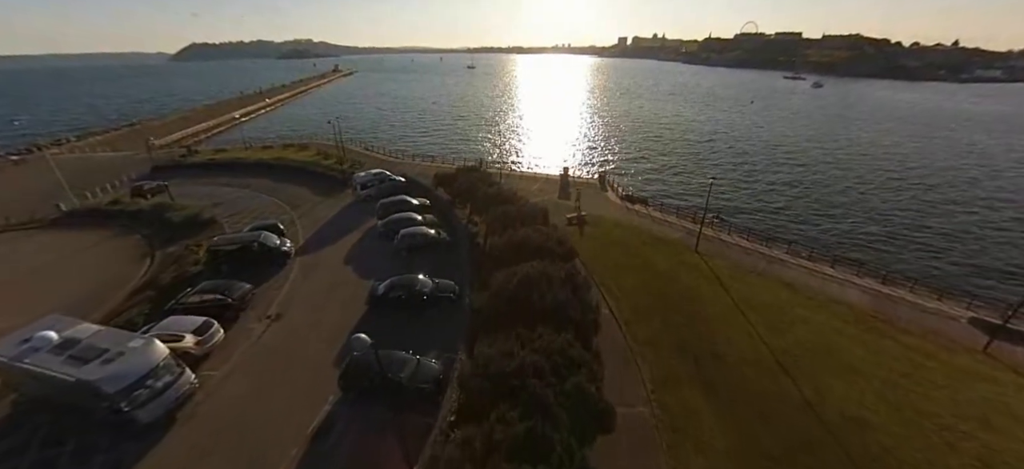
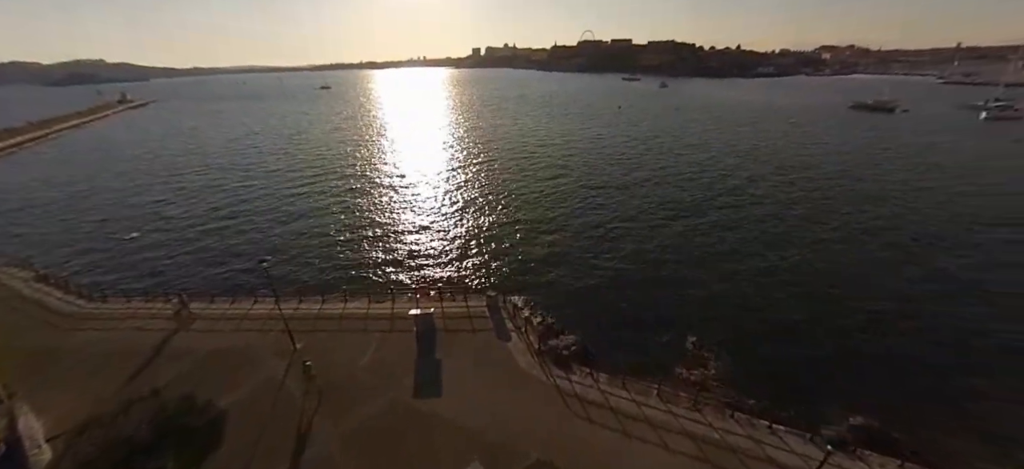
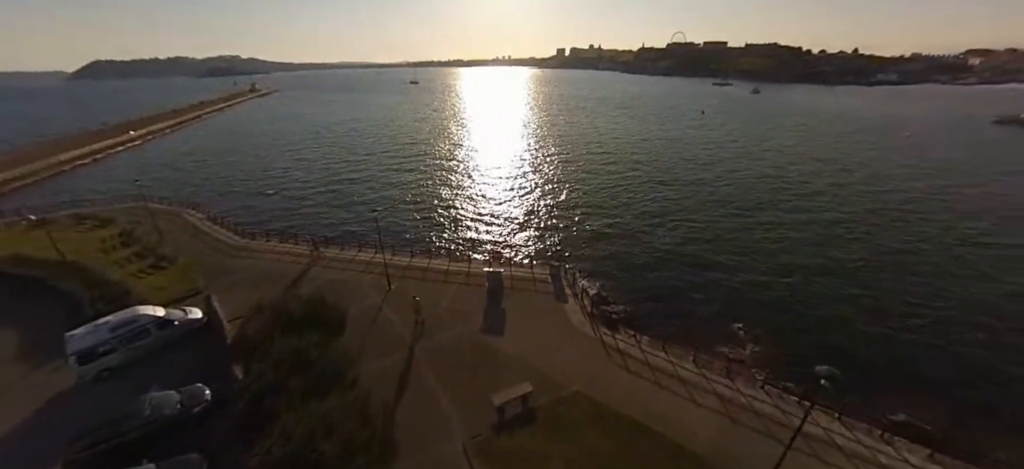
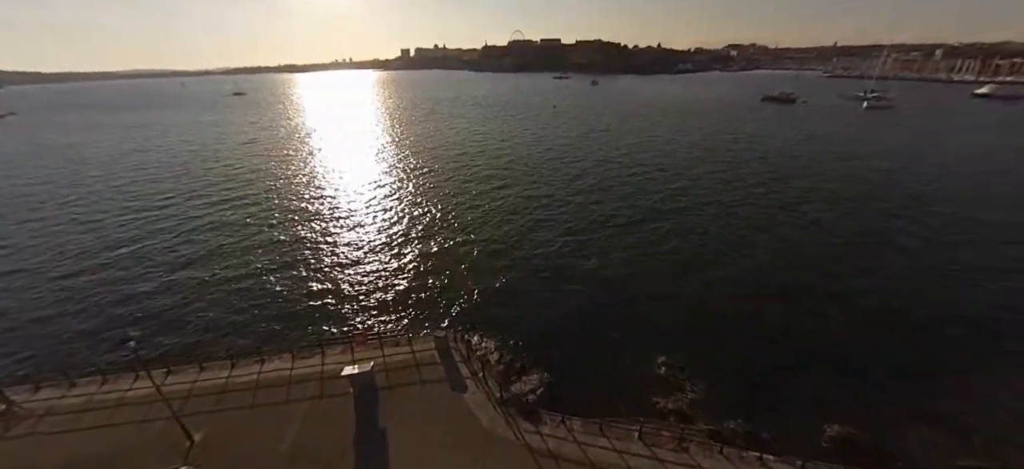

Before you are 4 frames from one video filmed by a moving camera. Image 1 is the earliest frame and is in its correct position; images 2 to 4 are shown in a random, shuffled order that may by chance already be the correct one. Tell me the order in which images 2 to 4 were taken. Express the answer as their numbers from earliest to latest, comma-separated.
3, 2, 4
